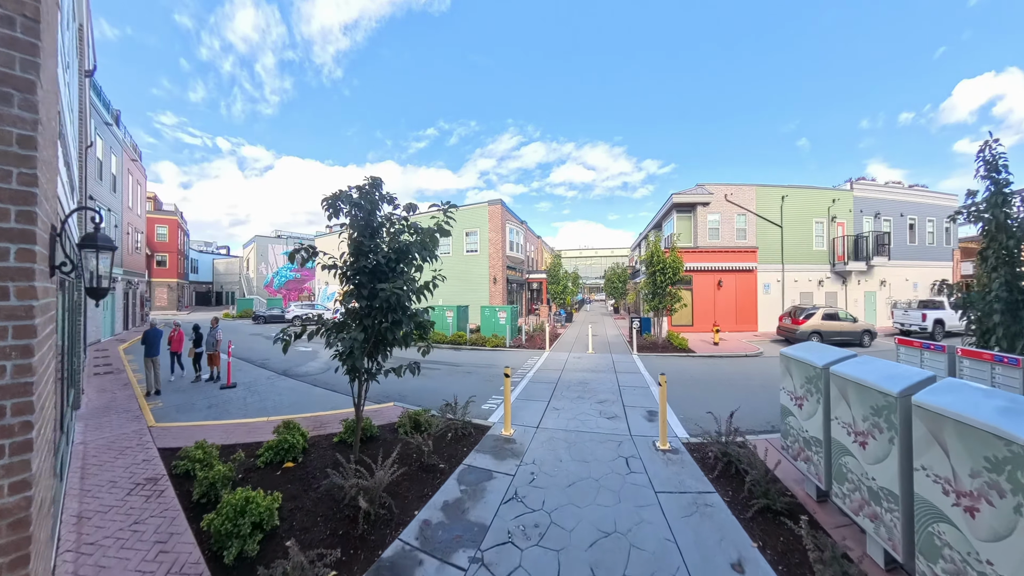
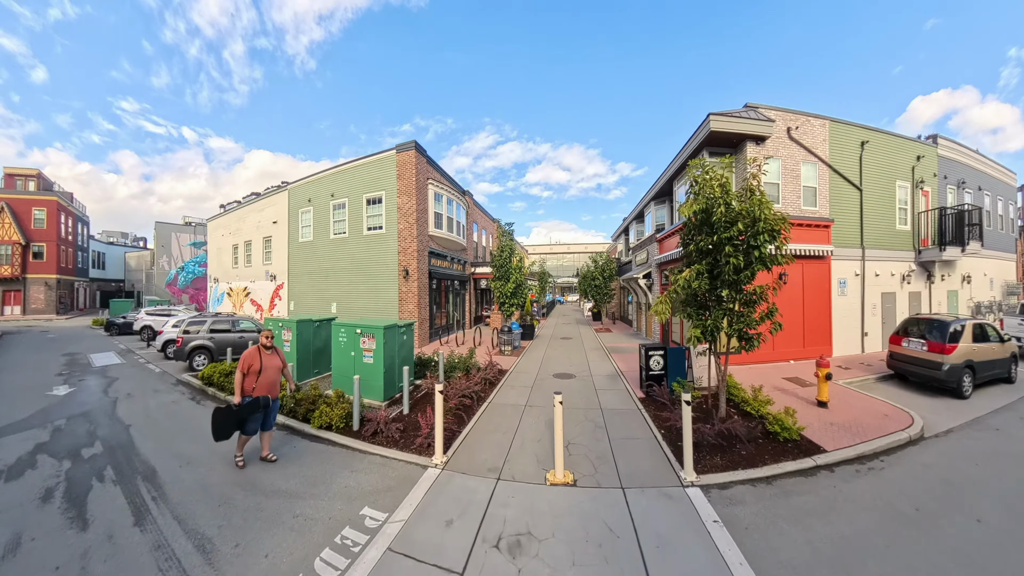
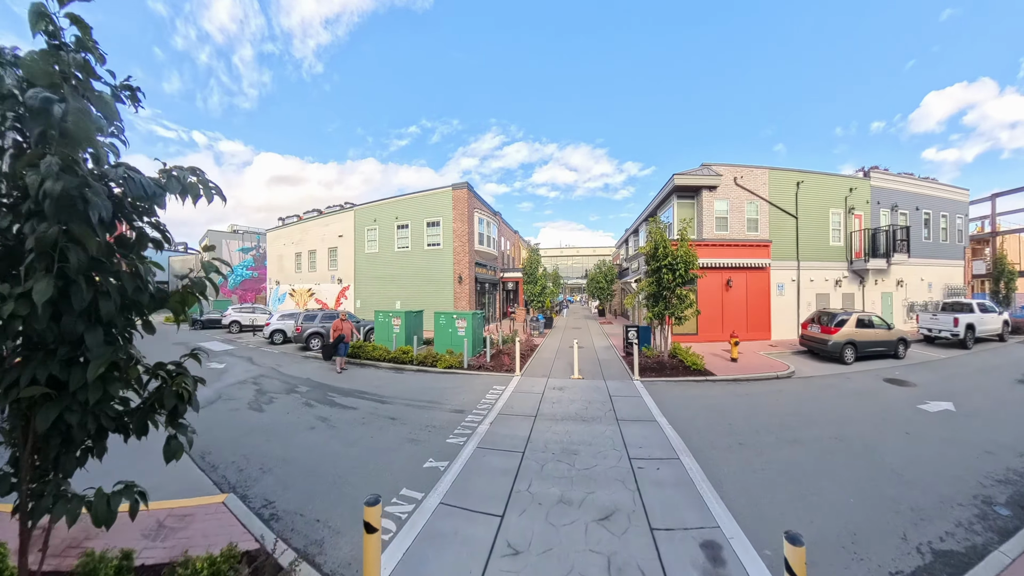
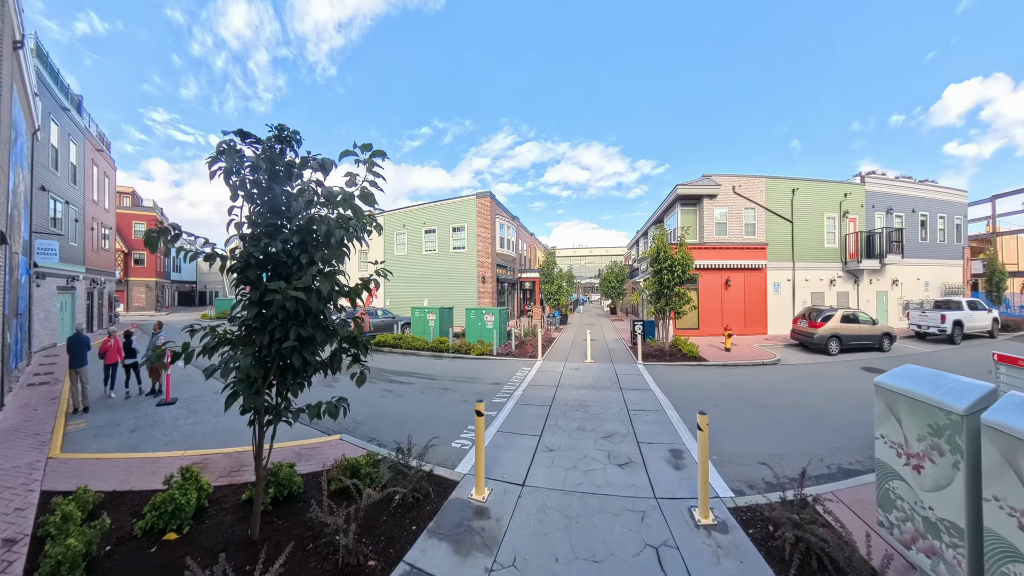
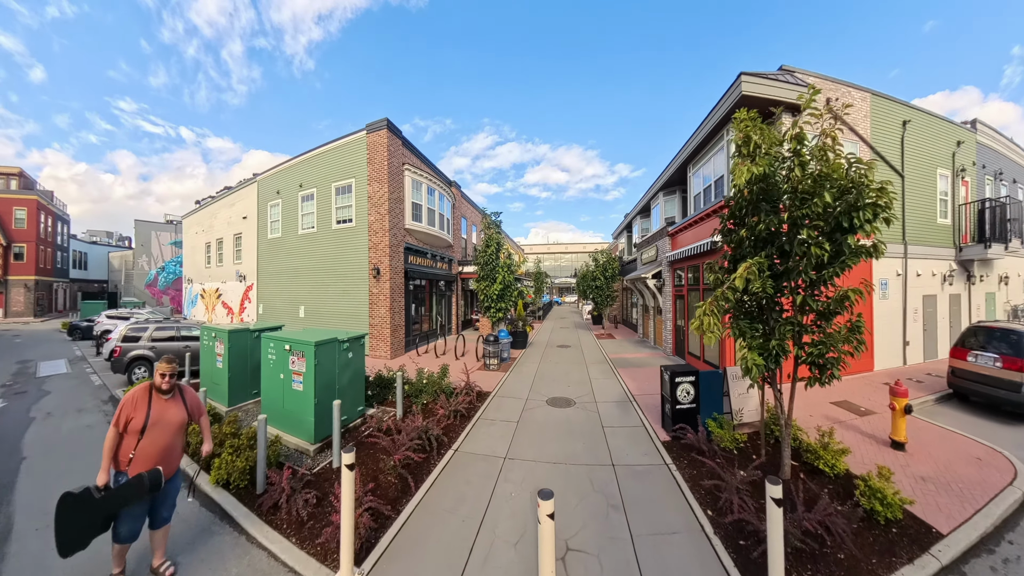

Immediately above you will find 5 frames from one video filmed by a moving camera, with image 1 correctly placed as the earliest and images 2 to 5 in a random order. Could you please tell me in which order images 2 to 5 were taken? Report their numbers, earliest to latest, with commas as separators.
4, 3, 2, 5
